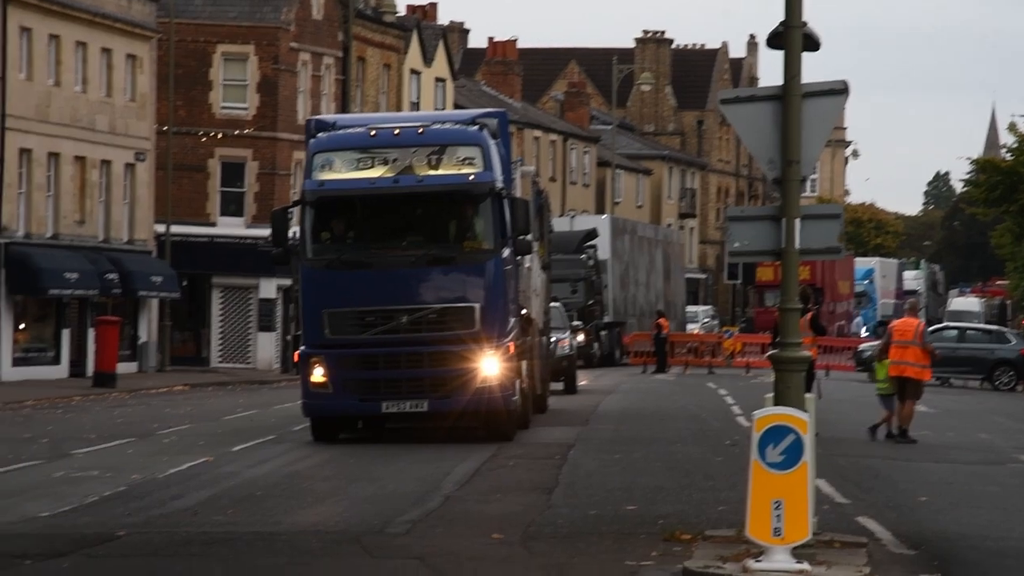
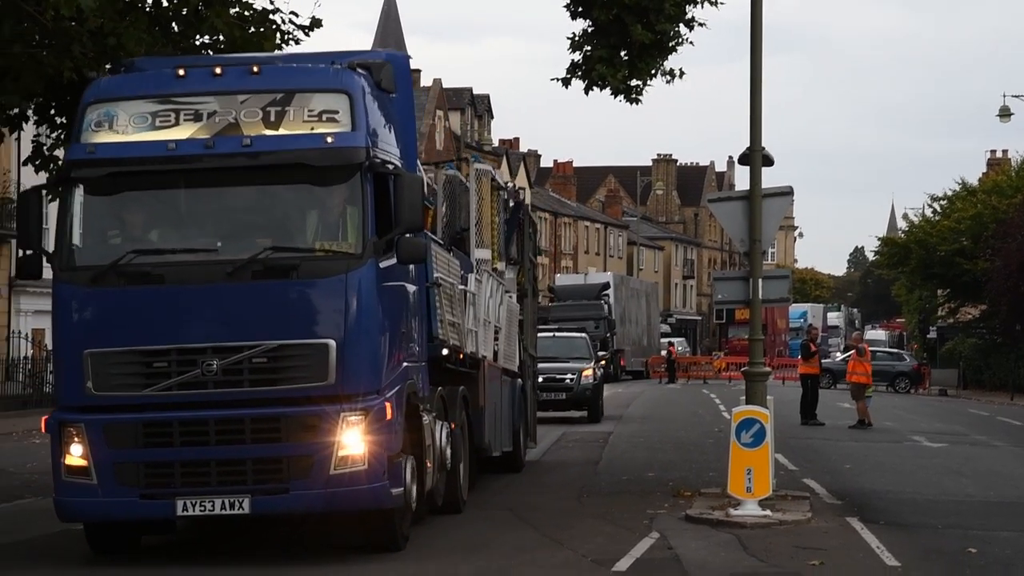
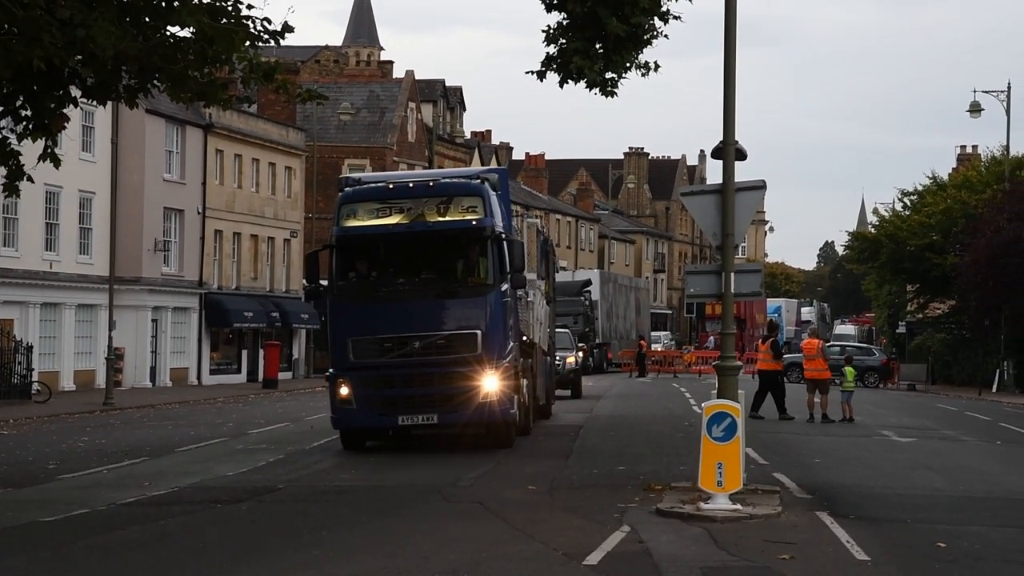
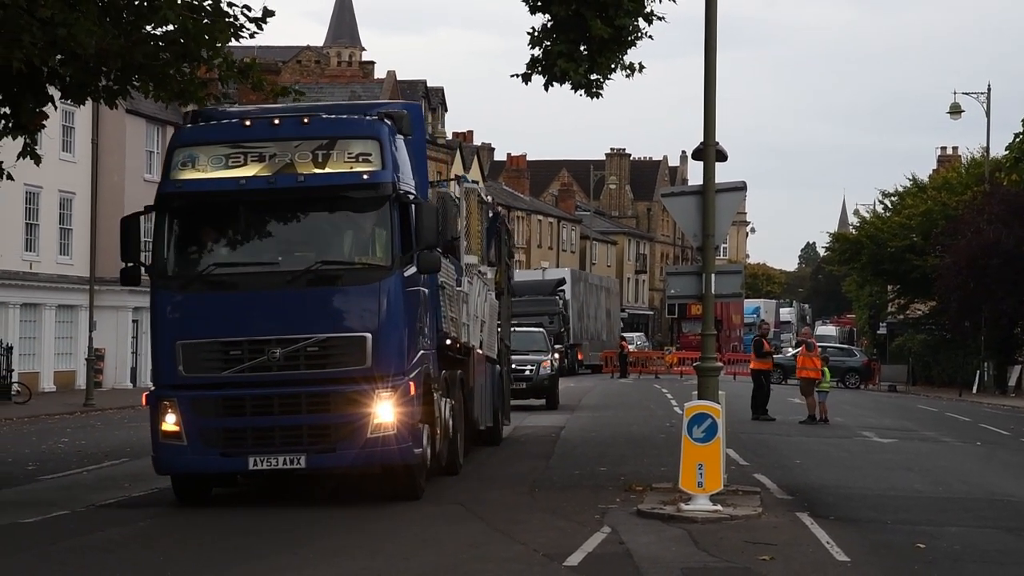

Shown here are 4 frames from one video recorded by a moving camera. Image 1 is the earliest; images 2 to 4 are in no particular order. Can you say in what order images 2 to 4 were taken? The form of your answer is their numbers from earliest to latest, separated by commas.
3, 4, 2
